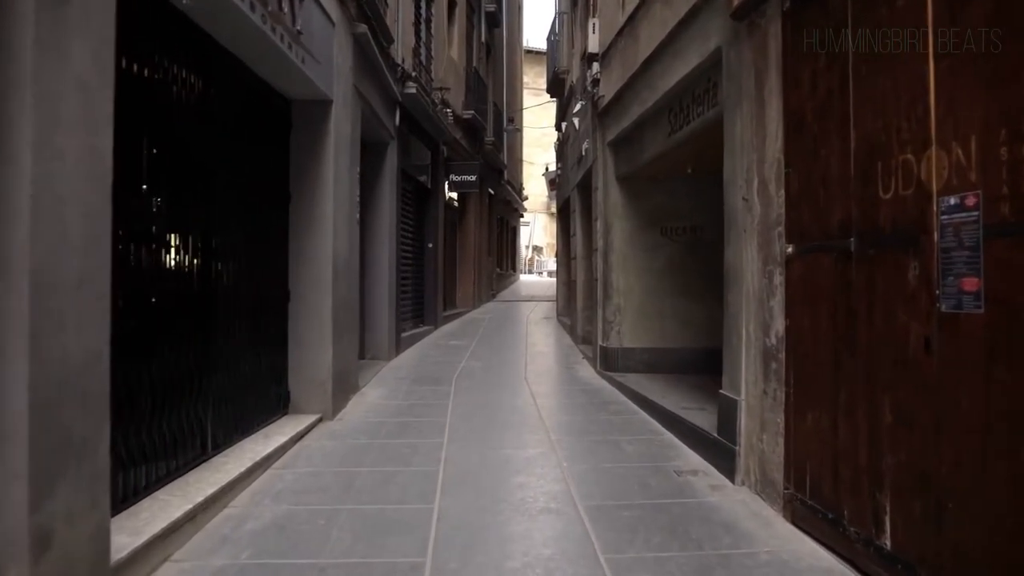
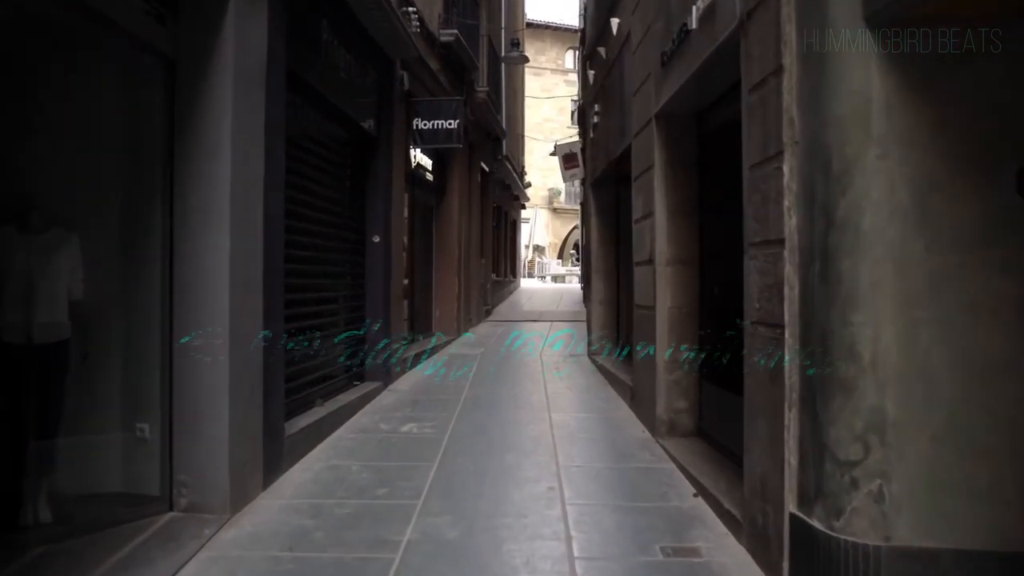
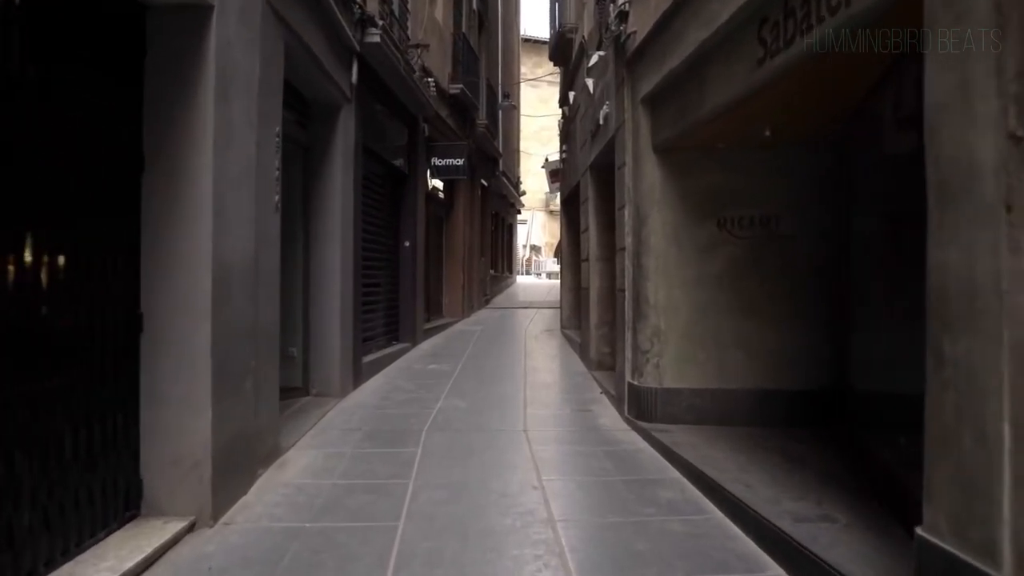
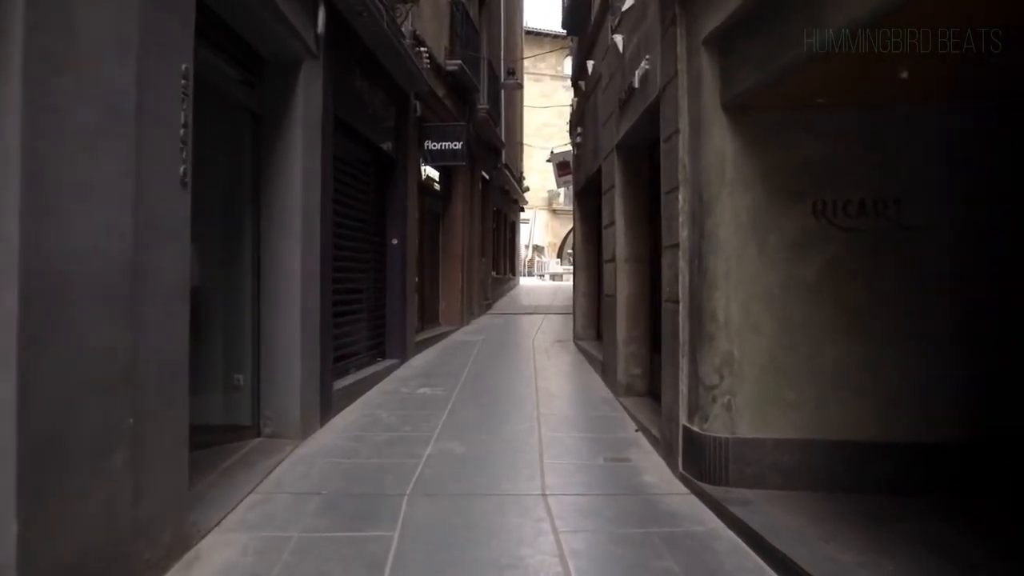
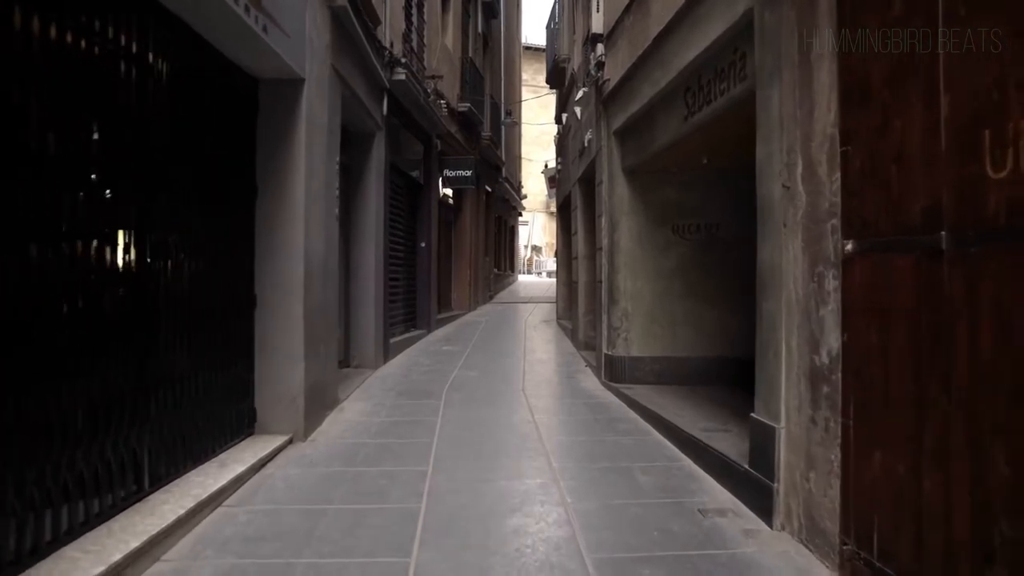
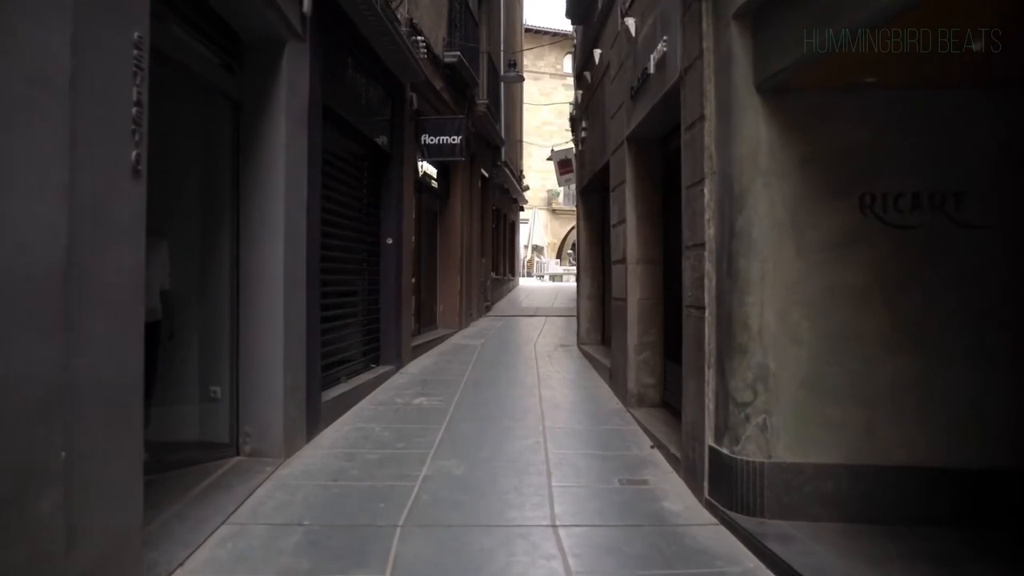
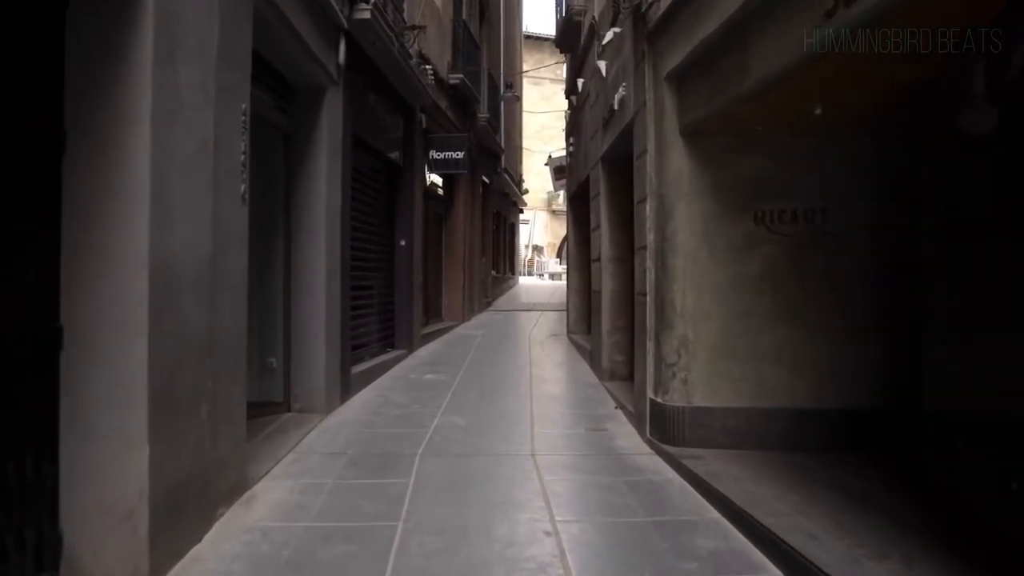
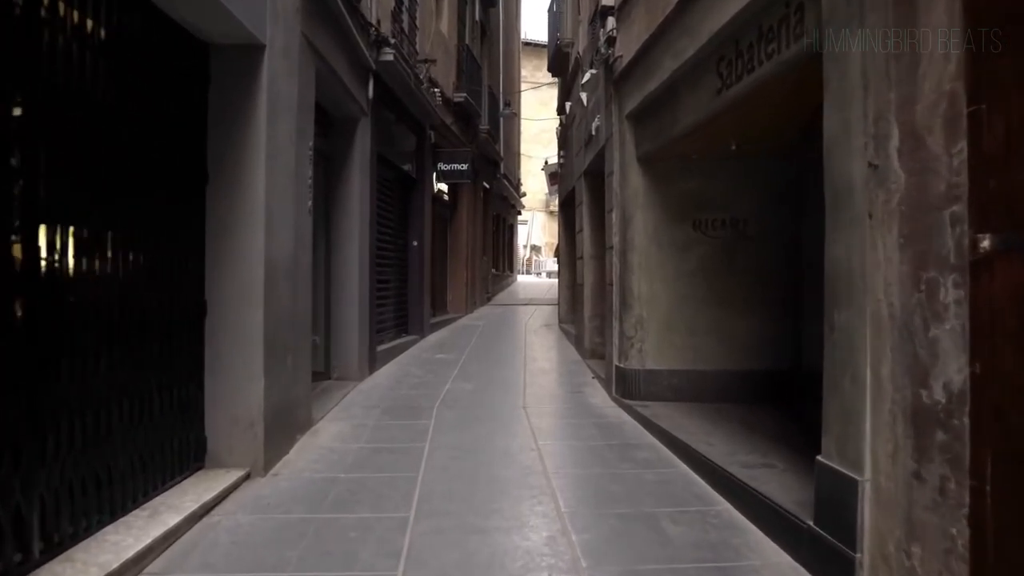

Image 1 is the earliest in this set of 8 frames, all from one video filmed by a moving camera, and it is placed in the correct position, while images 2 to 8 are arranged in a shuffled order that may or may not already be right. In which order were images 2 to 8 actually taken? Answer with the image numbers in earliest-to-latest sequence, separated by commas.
5, 8, 3, 7, 4, 6, 2
